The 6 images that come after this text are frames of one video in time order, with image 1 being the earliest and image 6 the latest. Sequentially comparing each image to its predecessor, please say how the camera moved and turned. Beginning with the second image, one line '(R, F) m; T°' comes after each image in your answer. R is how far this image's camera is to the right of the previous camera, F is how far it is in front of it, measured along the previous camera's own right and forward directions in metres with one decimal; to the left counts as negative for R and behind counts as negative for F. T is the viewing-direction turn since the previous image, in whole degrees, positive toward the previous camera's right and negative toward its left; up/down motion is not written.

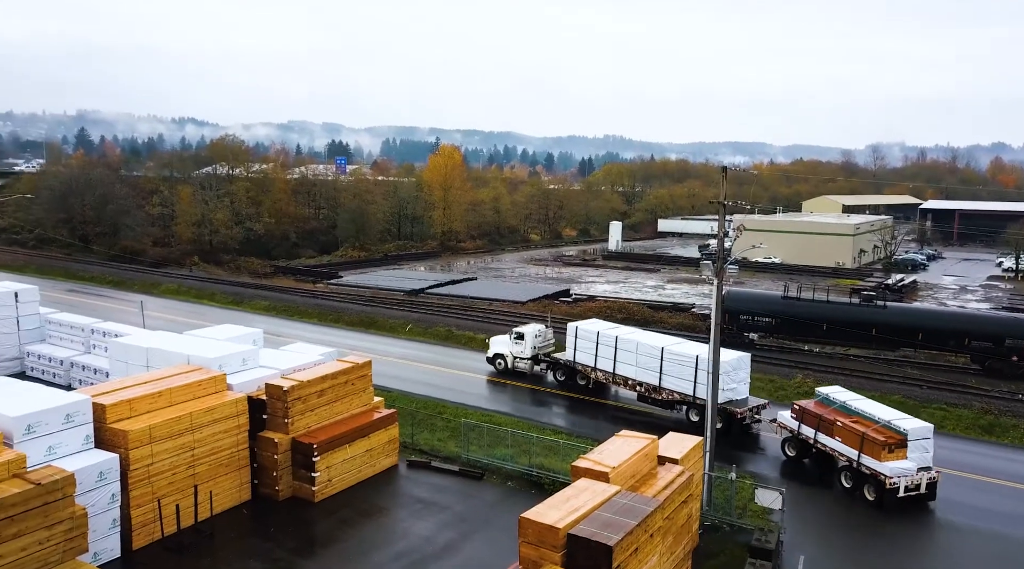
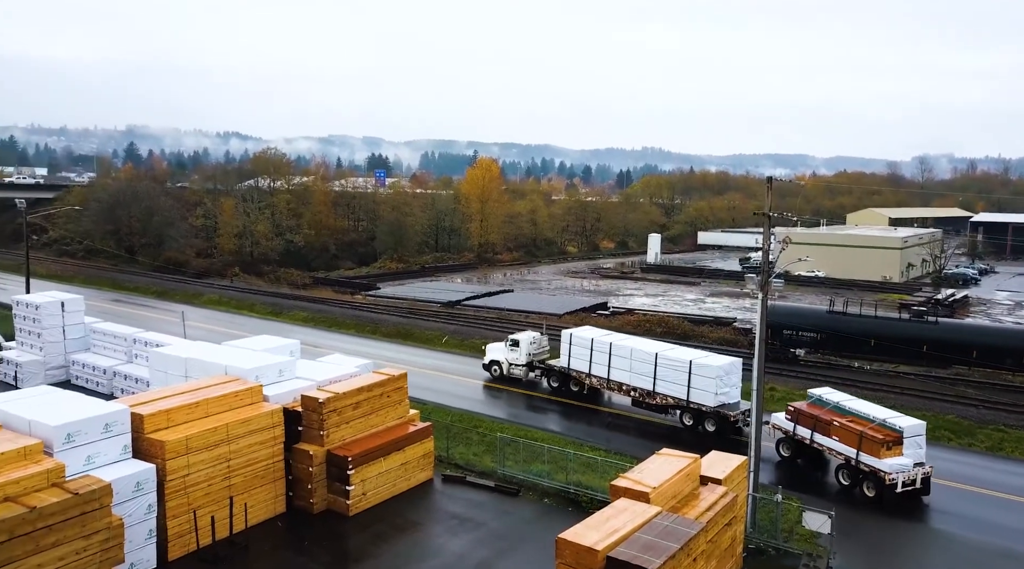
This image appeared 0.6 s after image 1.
(0.0, +0.3) m; -2°
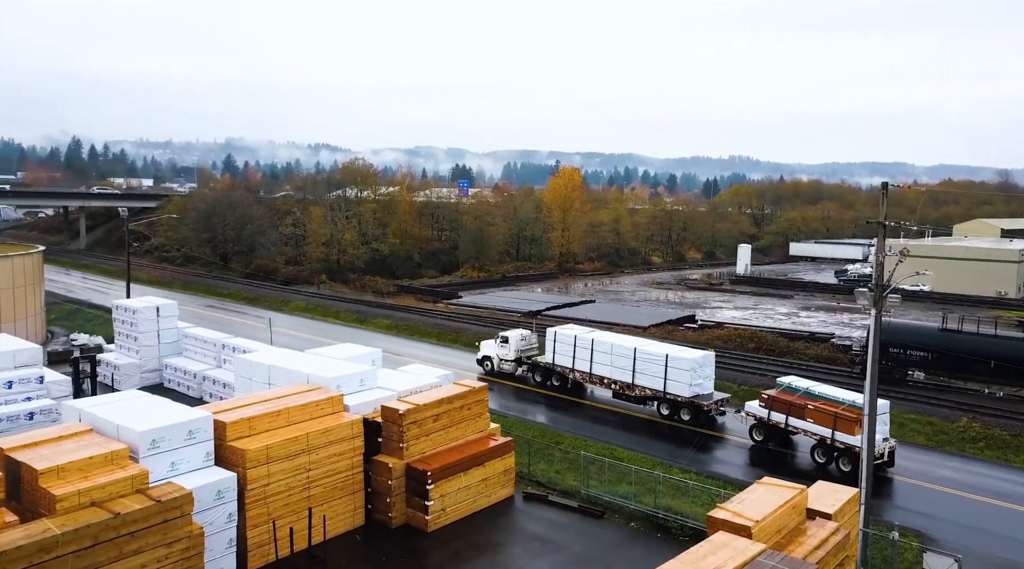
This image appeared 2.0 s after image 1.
(-0.1, +0.7) m; -5°
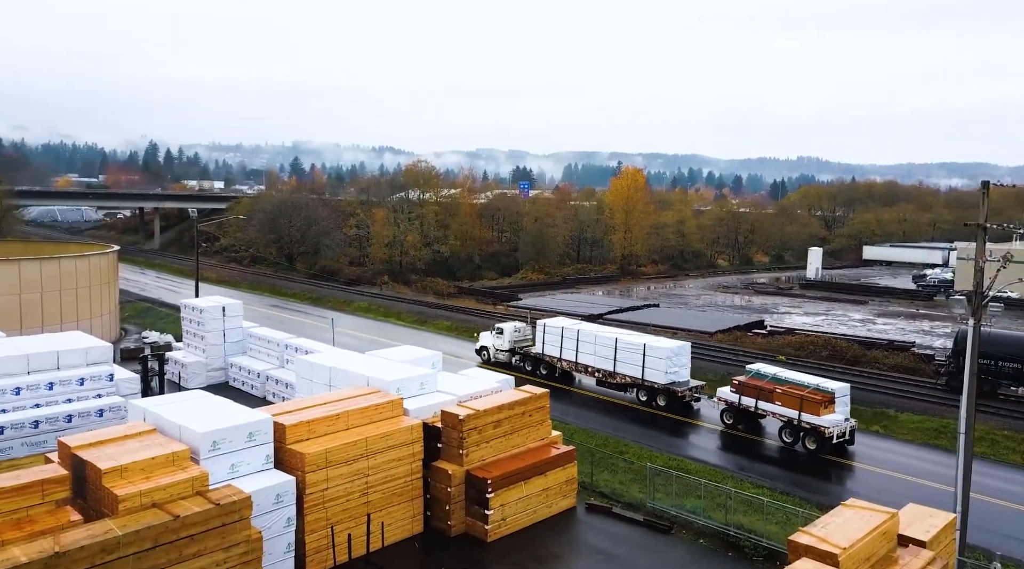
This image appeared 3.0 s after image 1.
(-0.1, +0.5) m; -4°
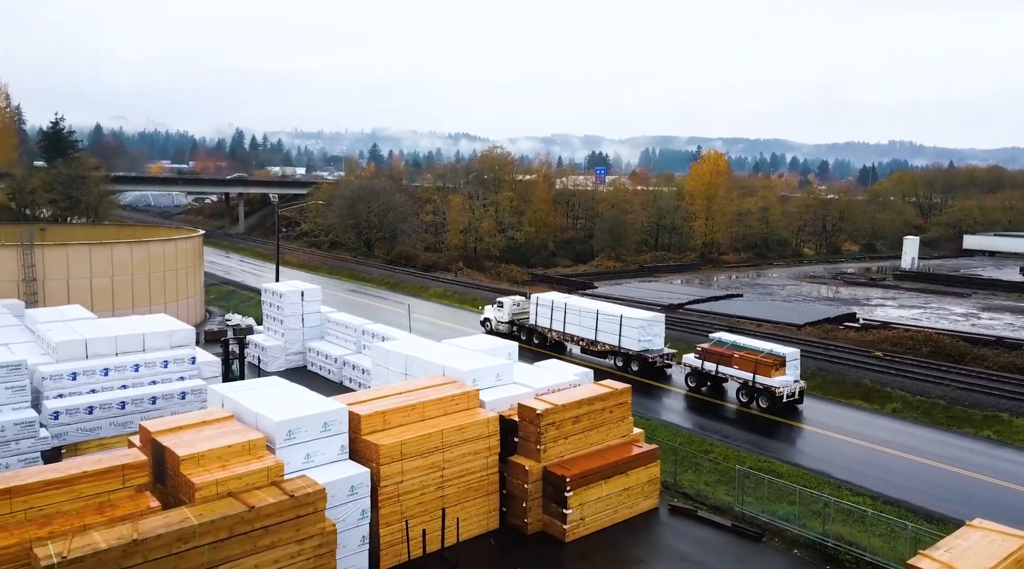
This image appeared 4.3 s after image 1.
(-0.1, +0.7) m; -5°
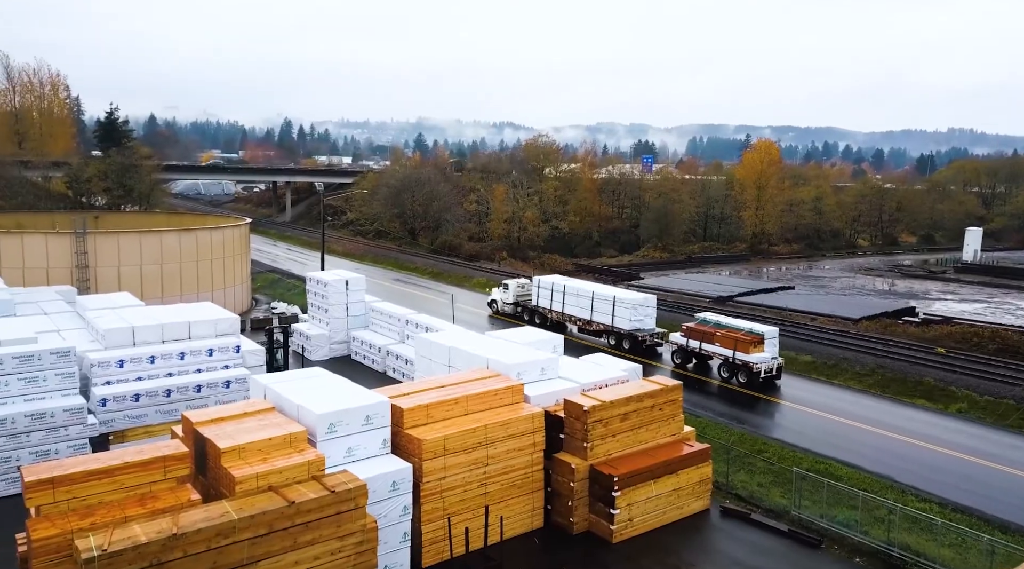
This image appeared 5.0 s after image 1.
(-0.1, +0.6) m; -3°
